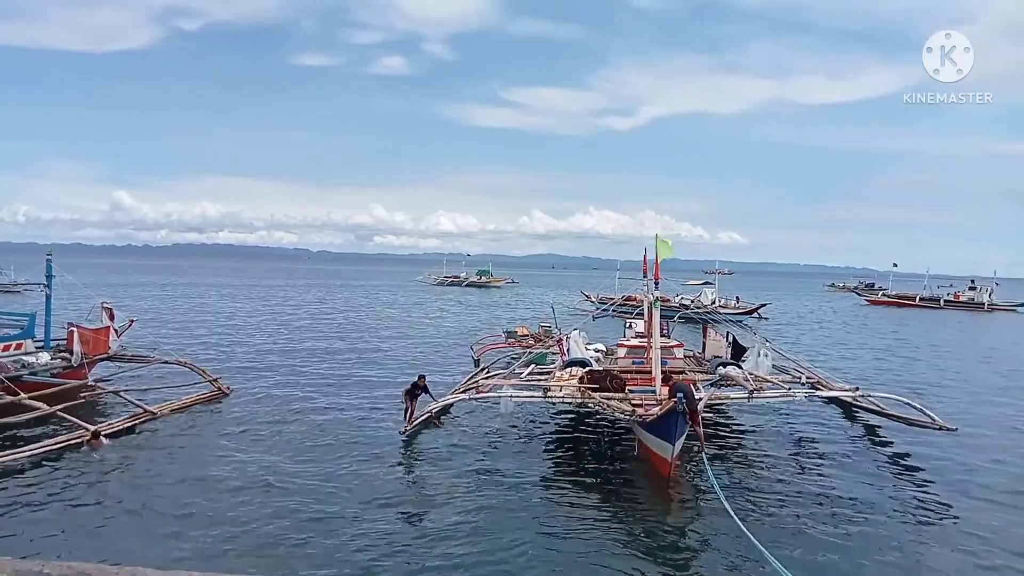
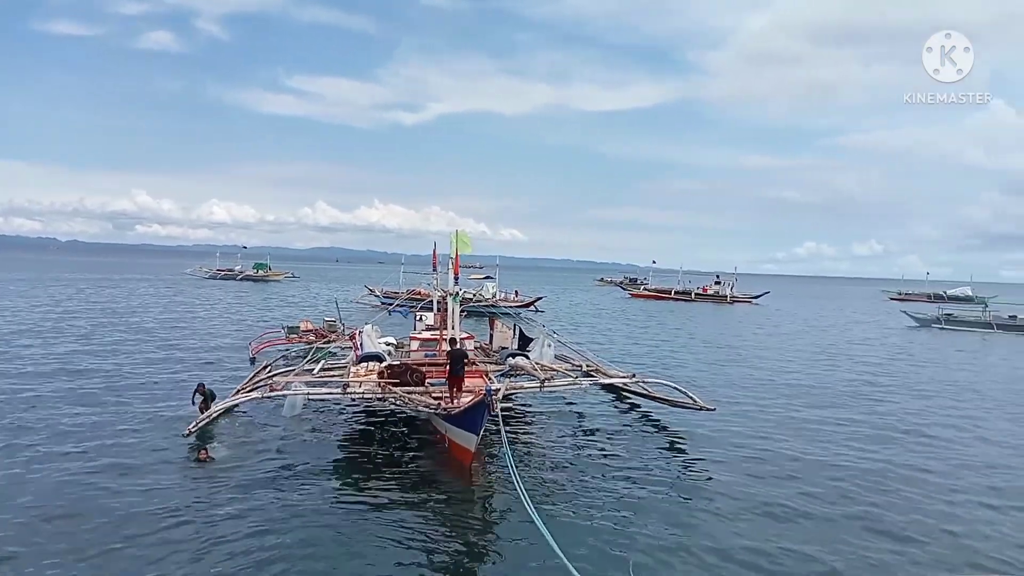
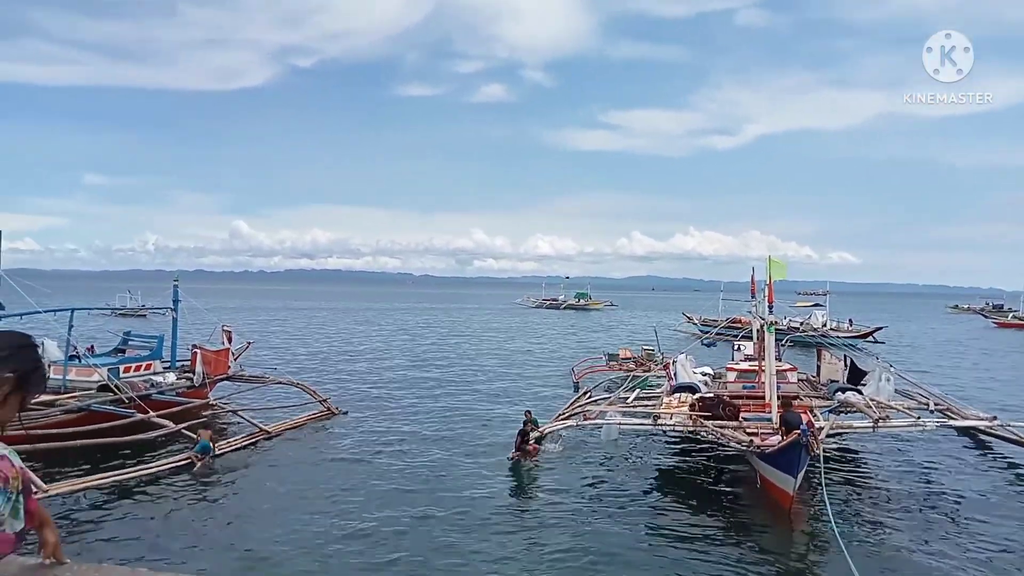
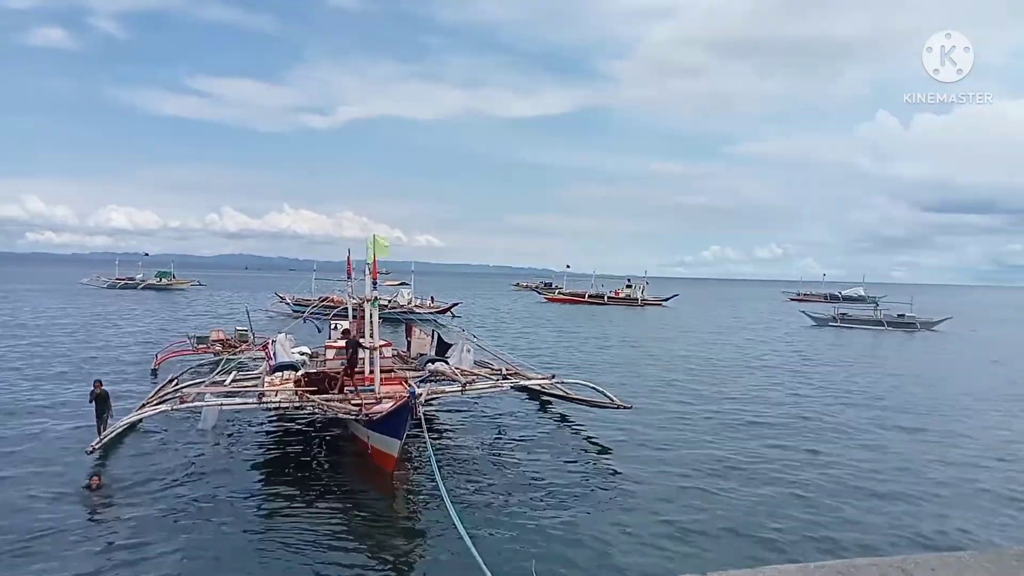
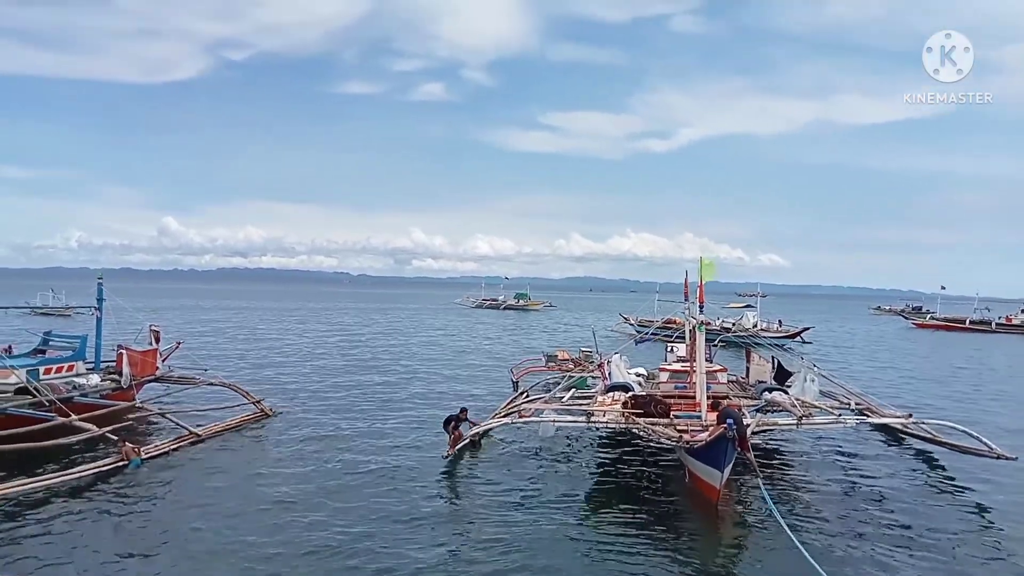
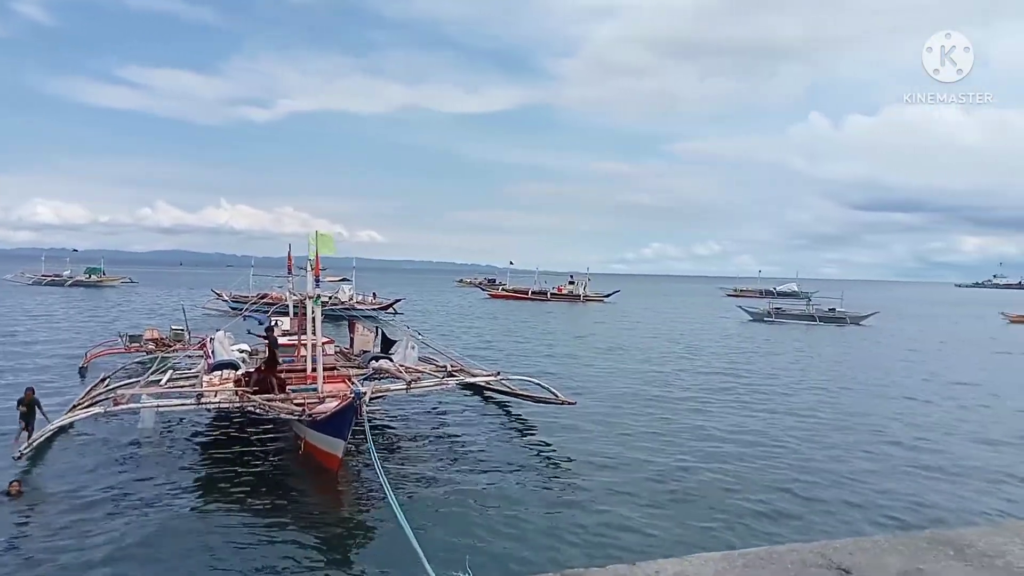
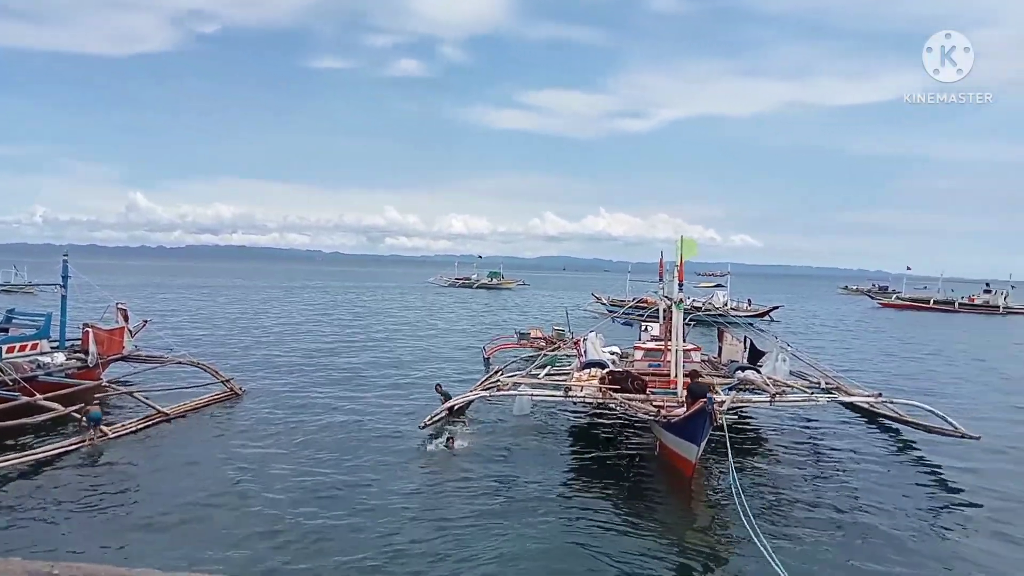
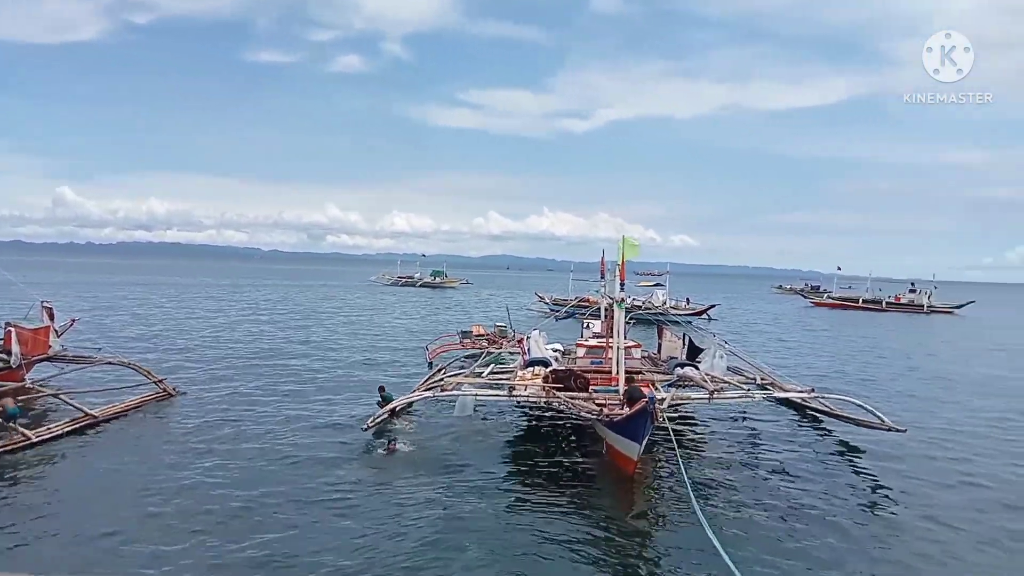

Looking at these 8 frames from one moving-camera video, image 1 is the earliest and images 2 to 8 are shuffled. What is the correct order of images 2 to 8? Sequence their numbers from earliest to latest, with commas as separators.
5, 3, 7, 8, 2, 4, 6
